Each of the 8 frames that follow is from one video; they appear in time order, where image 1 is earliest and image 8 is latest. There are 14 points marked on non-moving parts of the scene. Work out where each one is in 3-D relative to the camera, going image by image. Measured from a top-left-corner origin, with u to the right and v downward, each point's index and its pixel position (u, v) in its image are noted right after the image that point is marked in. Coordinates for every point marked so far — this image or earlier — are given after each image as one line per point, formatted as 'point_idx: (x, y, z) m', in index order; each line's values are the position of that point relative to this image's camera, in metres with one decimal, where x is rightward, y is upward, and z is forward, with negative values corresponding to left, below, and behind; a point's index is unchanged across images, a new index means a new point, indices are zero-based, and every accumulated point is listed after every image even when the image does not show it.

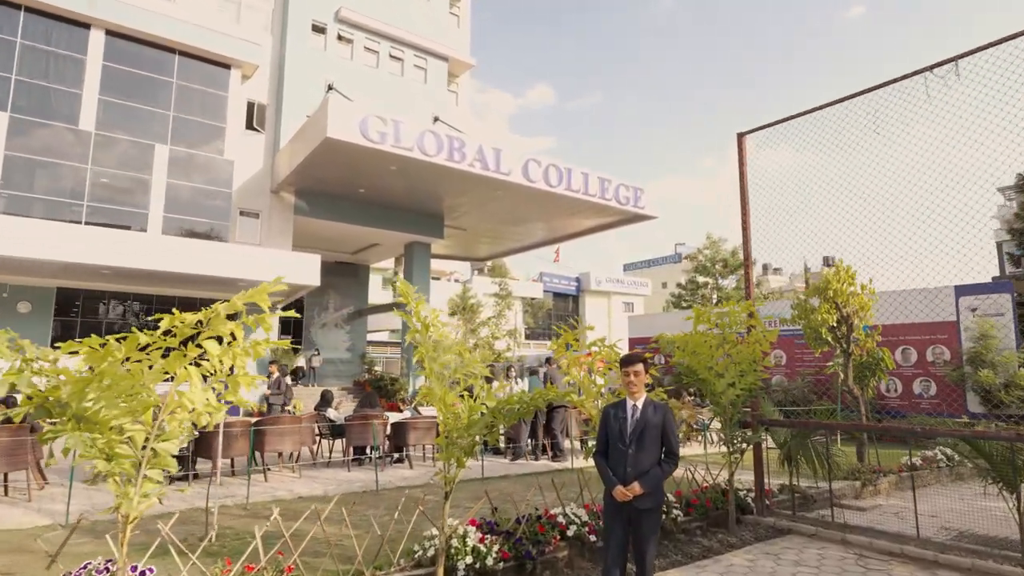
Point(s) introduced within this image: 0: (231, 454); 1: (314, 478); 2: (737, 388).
0: (-3.4, -2.0, +7.5) m
1: (-2.5, -2.4, +7.8) m
2: (+2.3, -1.0, +6.2) m
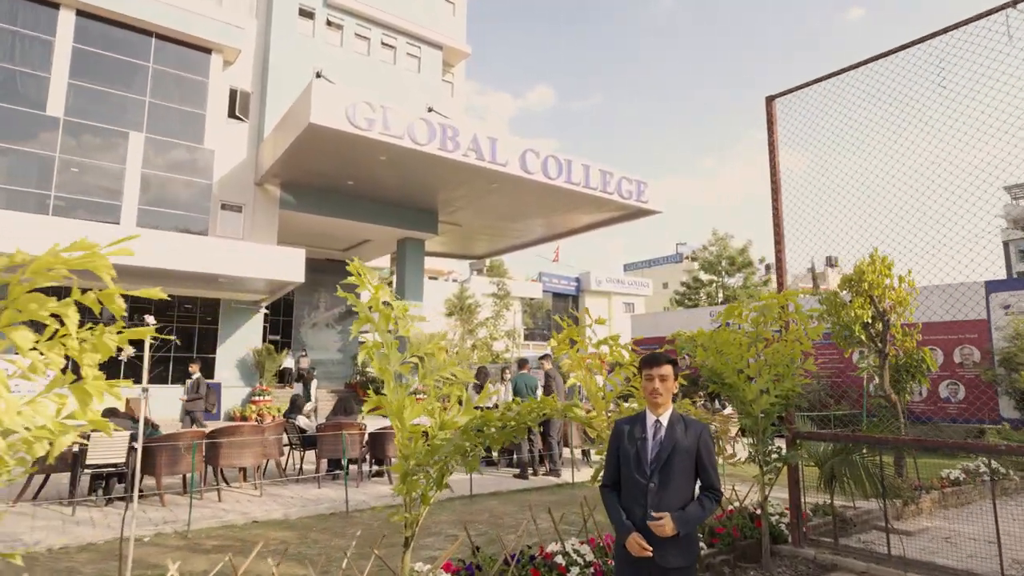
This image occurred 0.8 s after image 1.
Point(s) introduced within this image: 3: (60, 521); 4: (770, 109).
0: (-3.5, -1.9, +6.5) m
1: (-2.6, -2.3, +6.8) m
2: (+2.2, -0.9, +5.2) m
3: (-4.2, -2.2, +5.7) m
4: (+2.5, +1.7, +6.0) m
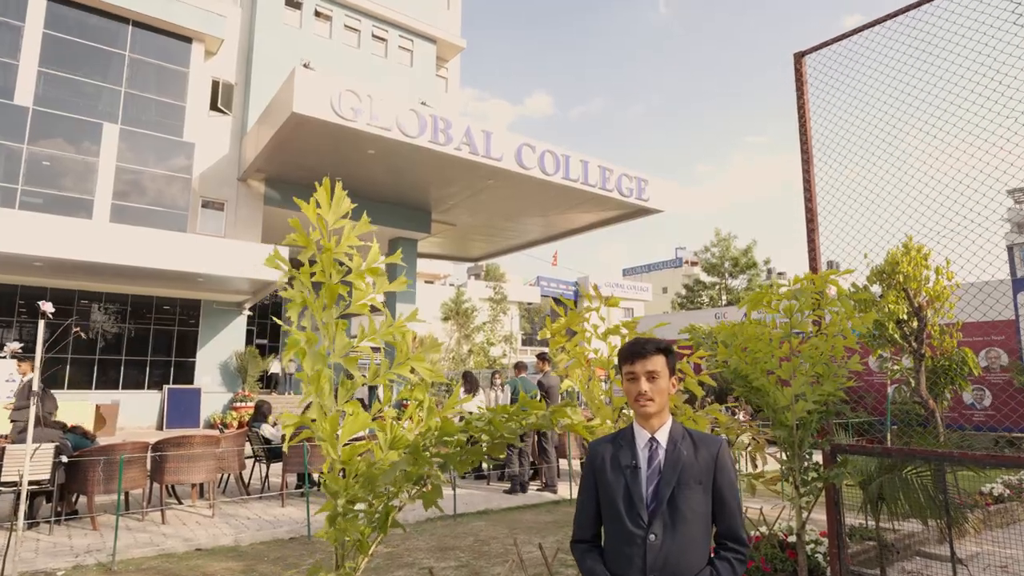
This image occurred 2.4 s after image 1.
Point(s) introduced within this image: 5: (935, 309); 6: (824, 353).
0: (-3.6, -1.8, +5.6) m
1: (-2.7, -2.2, +5.9) m
2: (+2.1, -0.8, +4.3) m
3: (-4.3, -2.0, +4.9) m
4: (+2.4, +1.8, +5.1) m
5: (+5.0, -0.2, +7.3) m
6: (+2.2, -0.5, +4.3) m
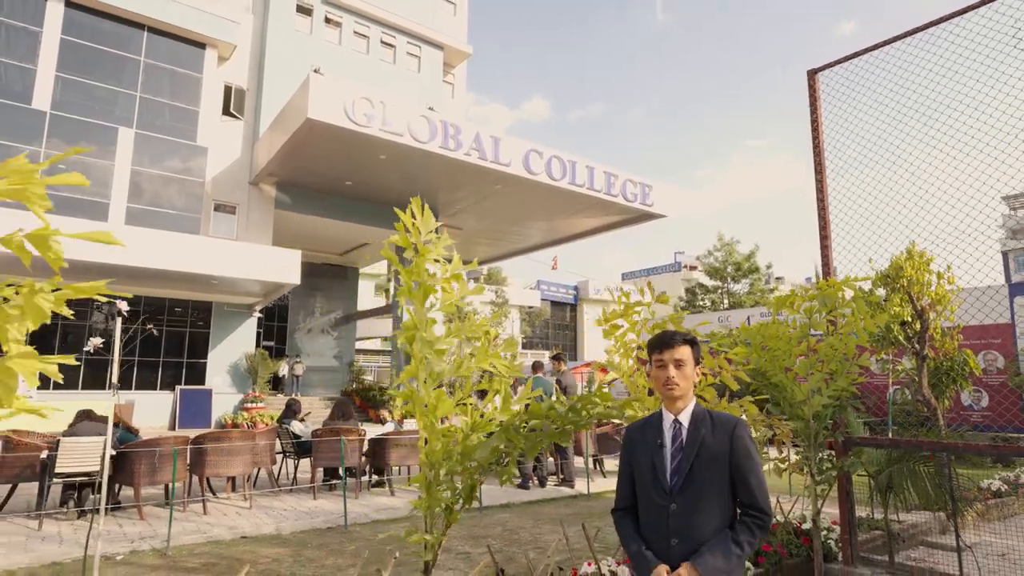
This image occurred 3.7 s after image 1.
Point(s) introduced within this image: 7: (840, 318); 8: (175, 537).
0: (-3.4, -1.8, +5.9) m
1: (-2.4, -2.2, +6.2) m
2: (+2.3, -0.8, +4.6) m
3: (-4.0, -2.1, +5.1) m
4: (+2.7, +1.8, +5.5) m
5: (+5.2, -0.3, +7.6) m
6: (+2.4, -0.5, +4.6) m
7: (+2.5, -0.2, +4.7) m
8: (-2.8, -2.1, +5.2) m
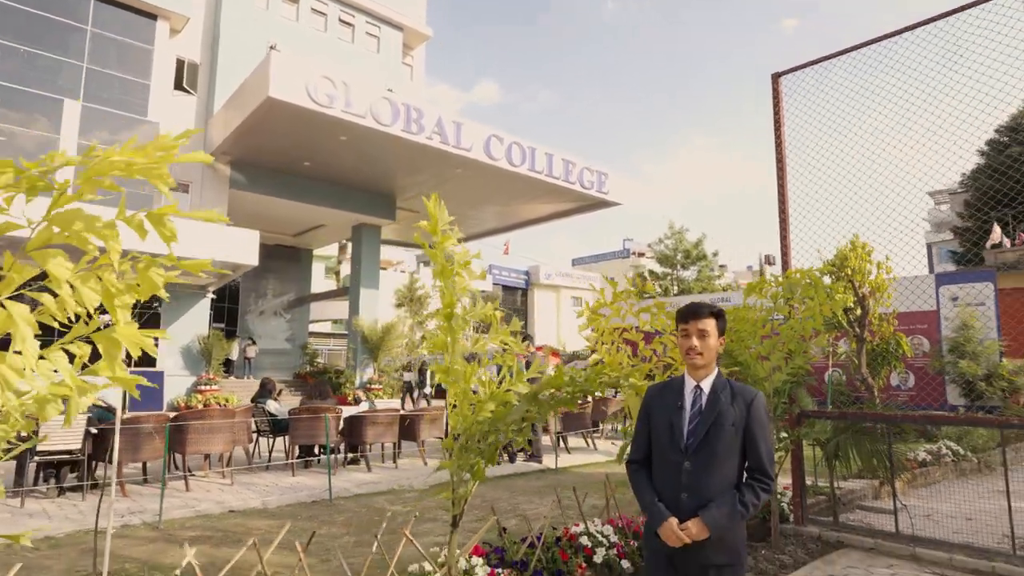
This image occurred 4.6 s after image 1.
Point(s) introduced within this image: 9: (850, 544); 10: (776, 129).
0: (-3.6, -1.6, +5.9) m
1: (-2.7, -2.0, +6.3) m
2: (+2.2, -0.7, +5.1) m
3: (-4.2, -1.9, +5.1) m
4: (+2.5, +1.9, +5.9) m
5: (+4.9, -0.1, +8.3) m
6: (+2.3, -0.4, +5.1) m
7: (+2.4, -0.1, +5.2) m
8: (-3.0, -1.9, +5.3) m
9: (+2.9, -2.2, +5.2) m
10: (+2.5, +1.5, +5.8) m
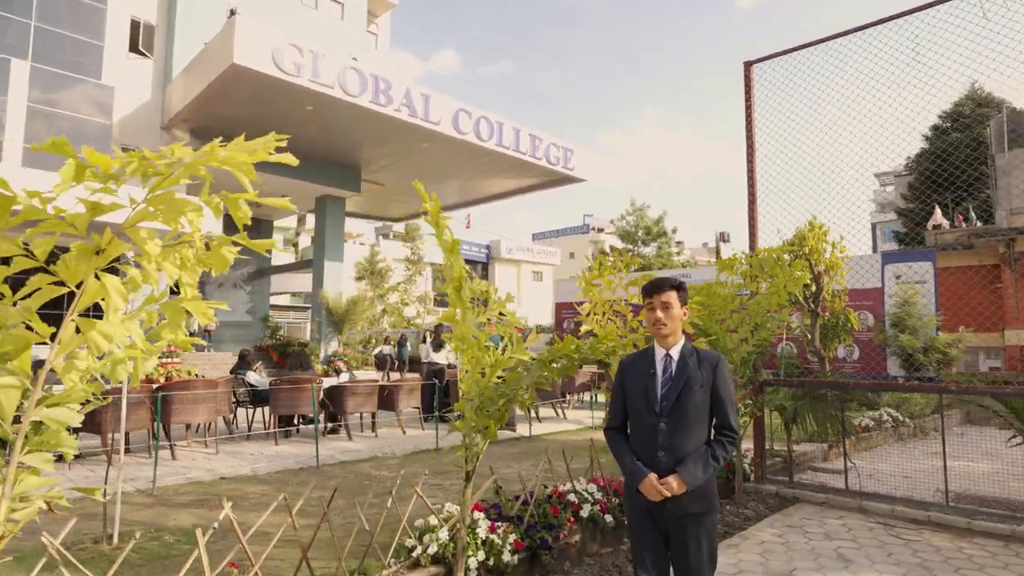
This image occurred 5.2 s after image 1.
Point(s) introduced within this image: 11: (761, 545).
0: (-3.7, -1.4, +6.0) m
1: (-2.9, -1.7, +6.4) m
2: (+2.1, -0.5, +5.5) m
3: (-4.3, -1.6, +5.1) m
4: (+2.4, +2.2, +6.2) m
5: (+4.6, +0.2, +8.9) m
6: (+2.2, -0.2, +5.5) m
7: (+2.3, +0.1, +5.5) m
8: (-3.1, -1.7, +5.4) m
9: (+2.7, -2.0, +5.7) m
10: (+2.3, +1.7, +6.1) m
11: (+1.8, -1.9, +4.5) m
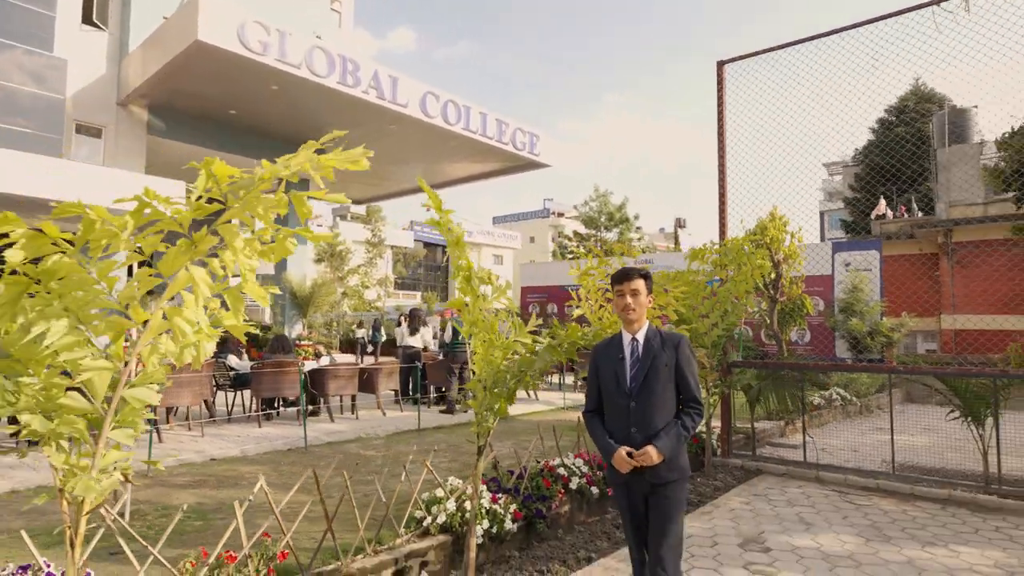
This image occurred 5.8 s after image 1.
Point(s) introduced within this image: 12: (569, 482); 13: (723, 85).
0: (-3.9, -1.2, +6.0) m
1: (-3.1, -1.6, +6.5) m
2: (+2.0, -0.4, +5.9) m
3: (-4.4, -1.5, +5.1) m
4: (+2.2, +2.3, +6.6) m
5: (+4.2, +0.4, +9.4) m
6: (+2.1, -0.1, +5.9) m
7: (+2.1, +0.2, +5.9) m
8: (-3.2, -1.5, +5.4) m
9: (+2.6, -1.8, +6.2) m
10: (+2.2, +1.8, +6.5) m
11: (+1.7, -1.8, +4.9) m
12: (+0.4, -1.4, +4.5) m
13: (+2.2, +2.2, +6.6) m
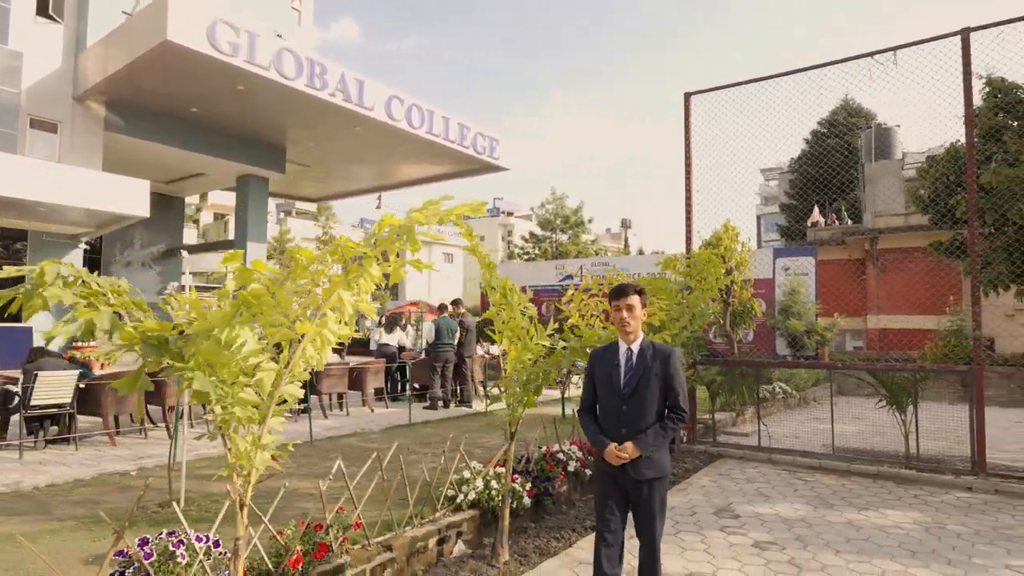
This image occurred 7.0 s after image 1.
0: (-3.9, -1.2, +6.3) m
1: (-3.2, -1.6, +6.9) m
2: (+1.9, -0.5, +6.7) m
3: (-4.4, -1.5, +5.4) m
4: (+2.1, +2.2, +7.4) m
5: (+3.8, +0.3, +10.4) m
6: (+2.0, -0.1, +6.7) m
7: (+2.1, +0.1, +6.8) m
8: (-3.2, -1.6, +5.8) m
9: (+2.4, -1.9, +7.1) m
10: (+2.1, +1.8, +7.3) m
11: (+1.8, -1.8, +5.7) m
12: (+0.5, -1.5, +5.2) m
13: (+2.1, +2.1, +7.4) m
